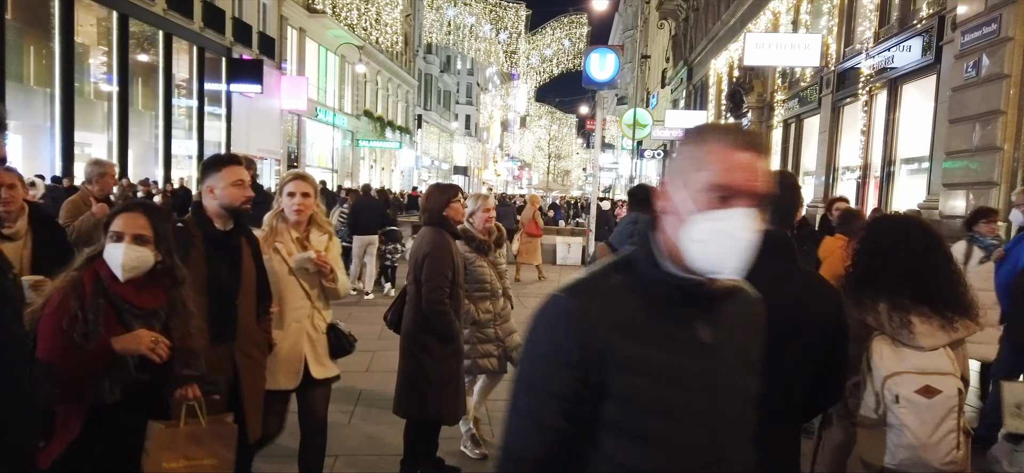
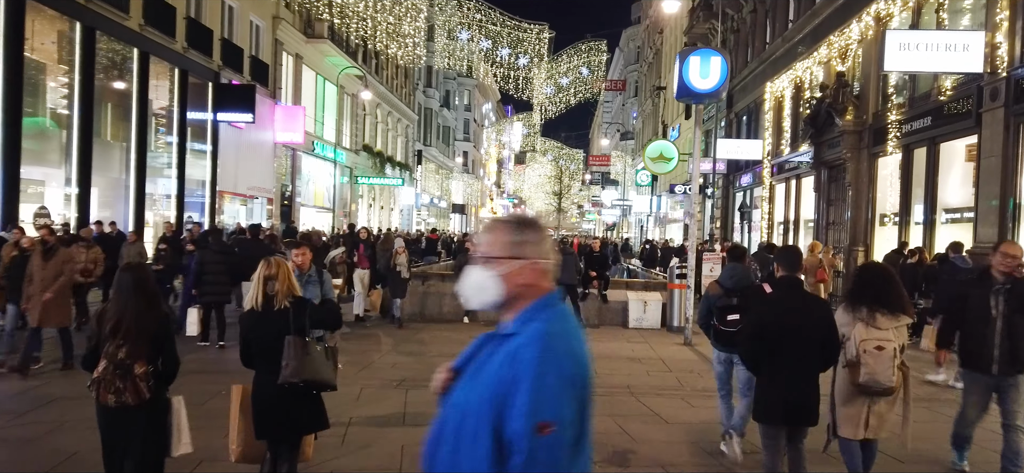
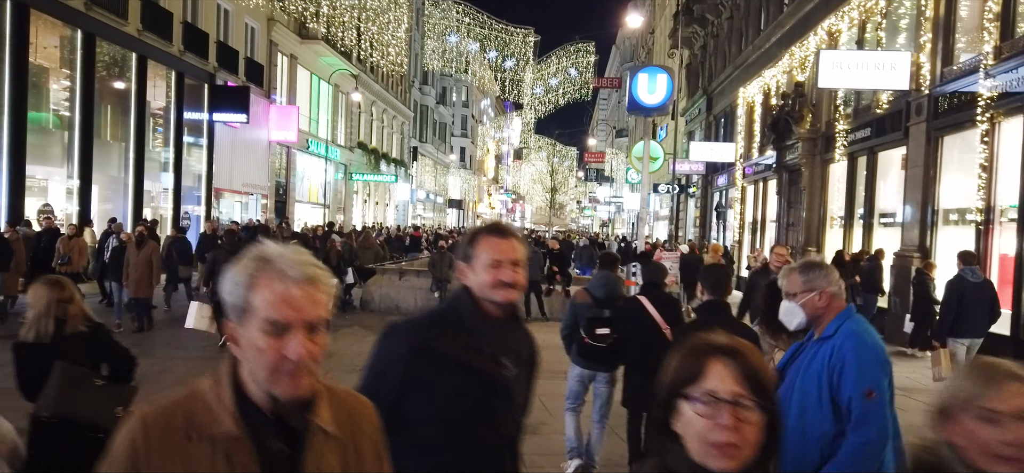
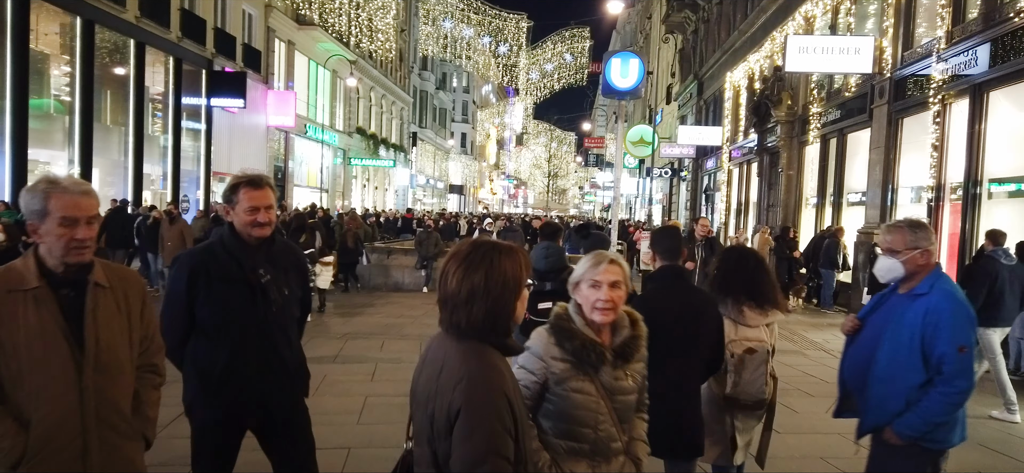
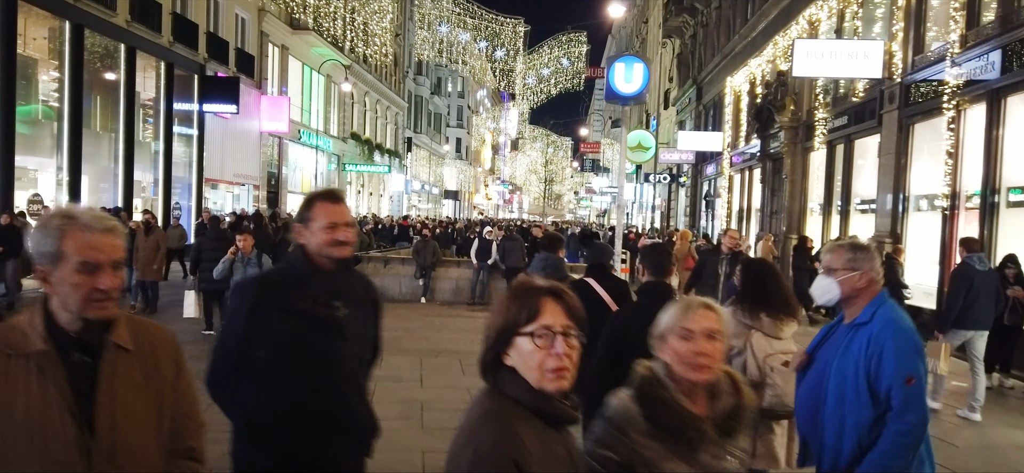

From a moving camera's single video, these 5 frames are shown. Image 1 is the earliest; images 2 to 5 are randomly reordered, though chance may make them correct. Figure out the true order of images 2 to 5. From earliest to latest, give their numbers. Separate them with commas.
4, 5, 3, 2
